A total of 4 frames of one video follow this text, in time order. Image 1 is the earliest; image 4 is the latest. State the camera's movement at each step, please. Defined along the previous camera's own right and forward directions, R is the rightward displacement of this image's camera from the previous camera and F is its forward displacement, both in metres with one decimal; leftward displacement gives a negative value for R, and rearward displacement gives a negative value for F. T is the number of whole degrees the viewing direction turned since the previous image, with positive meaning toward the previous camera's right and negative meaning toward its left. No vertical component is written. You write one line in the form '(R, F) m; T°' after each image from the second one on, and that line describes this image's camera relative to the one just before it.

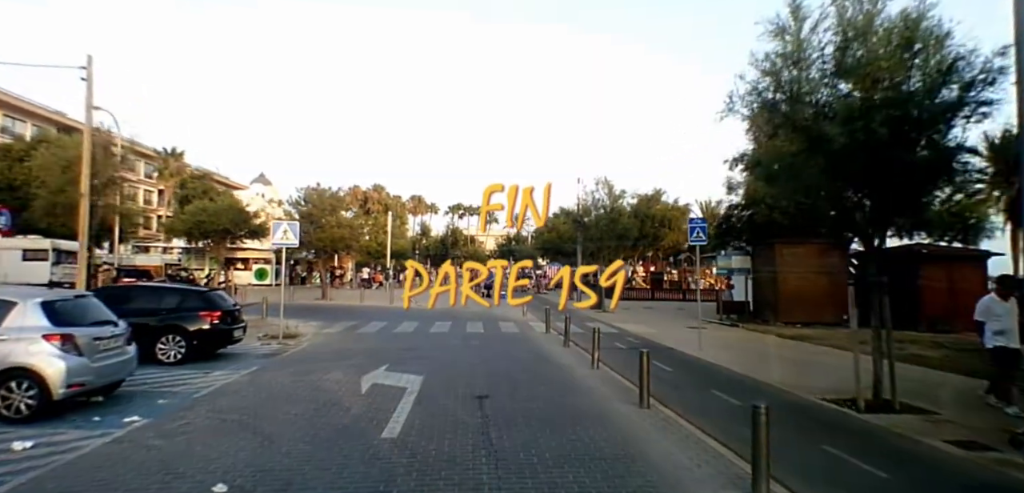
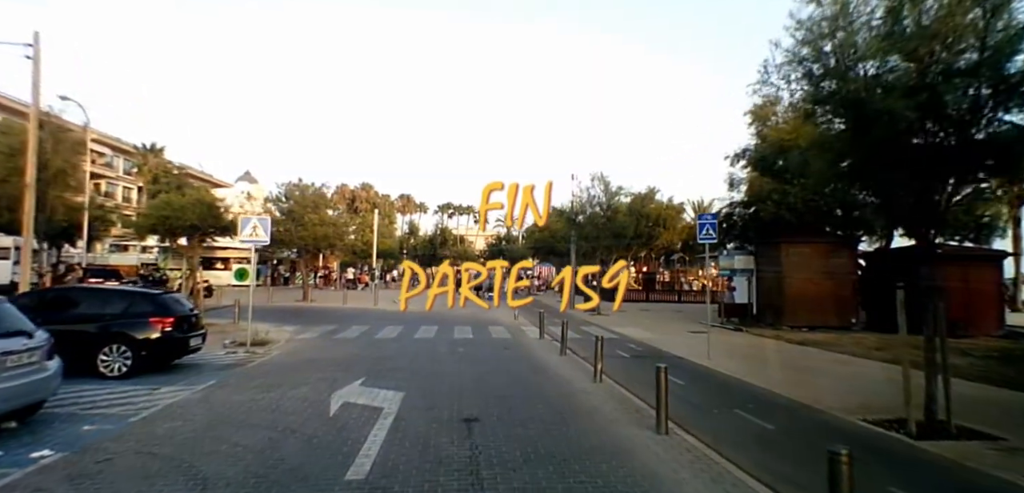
(-0.1, +1.3) m; +1°
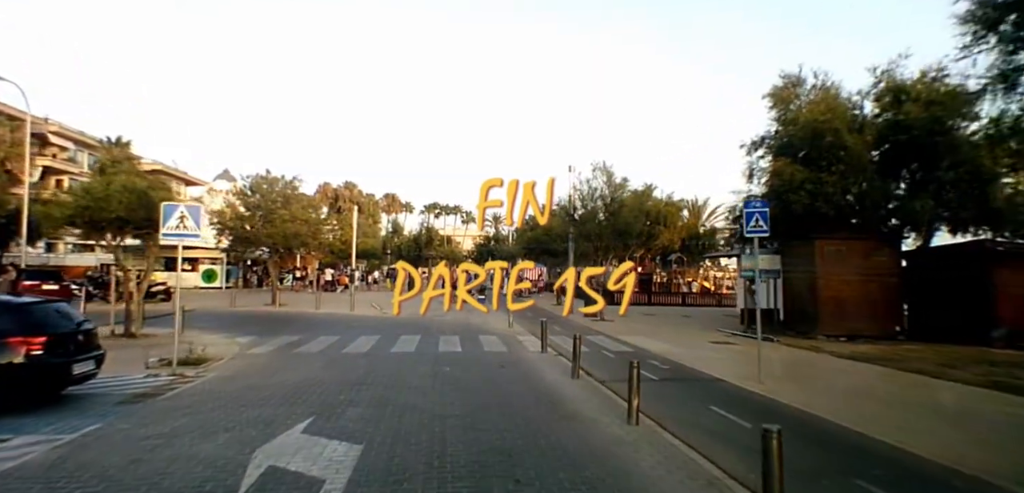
(-0.2, +2.8) m; +1°
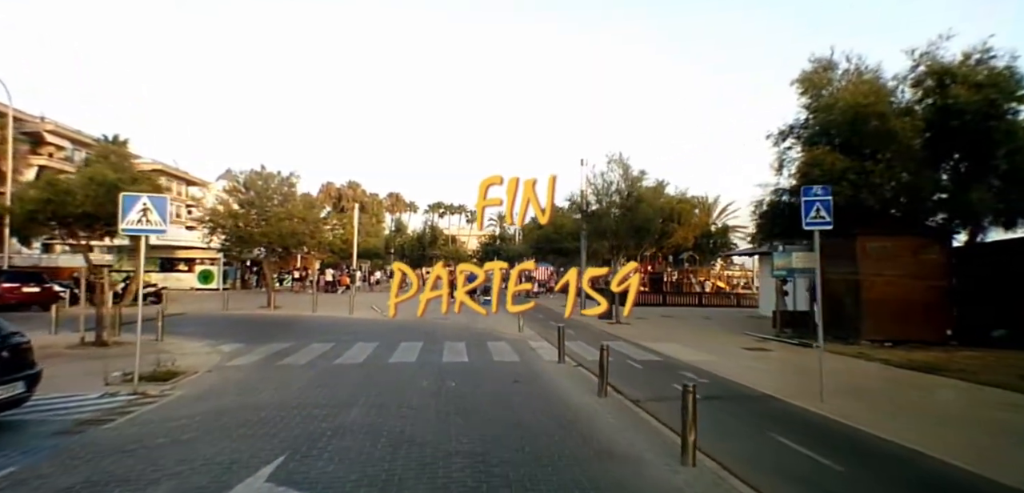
(-0.2, +1.6) m; 0°
